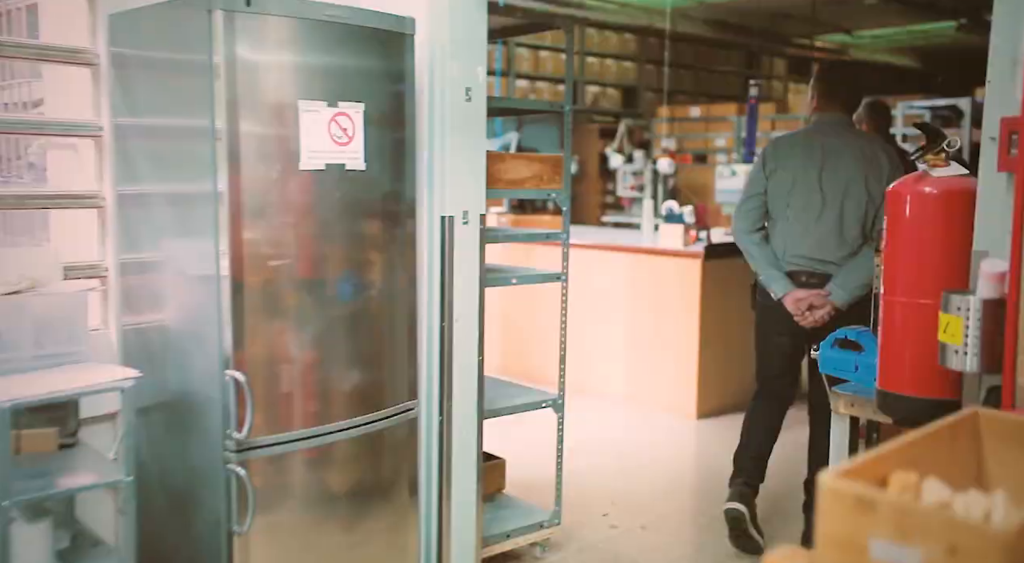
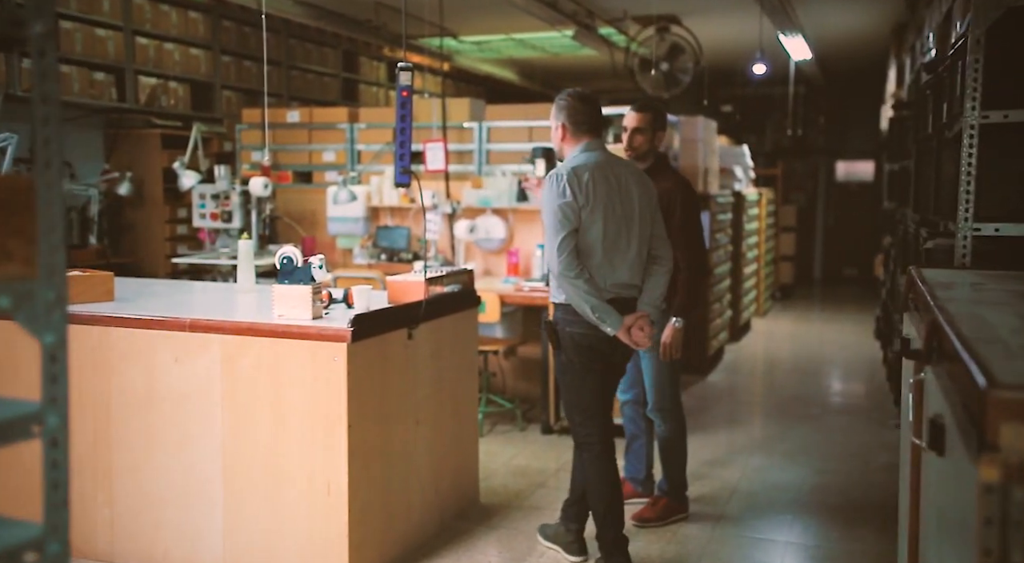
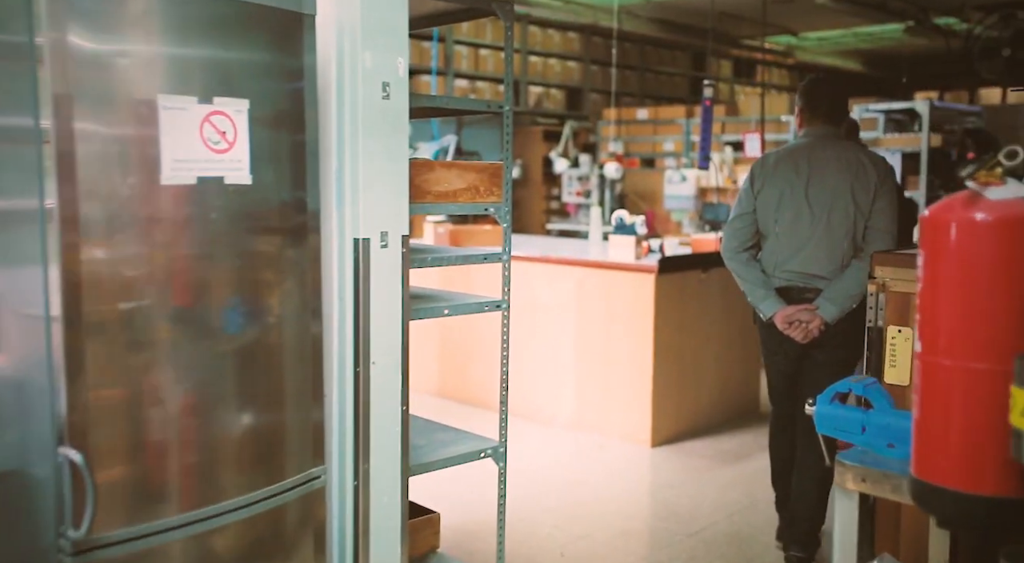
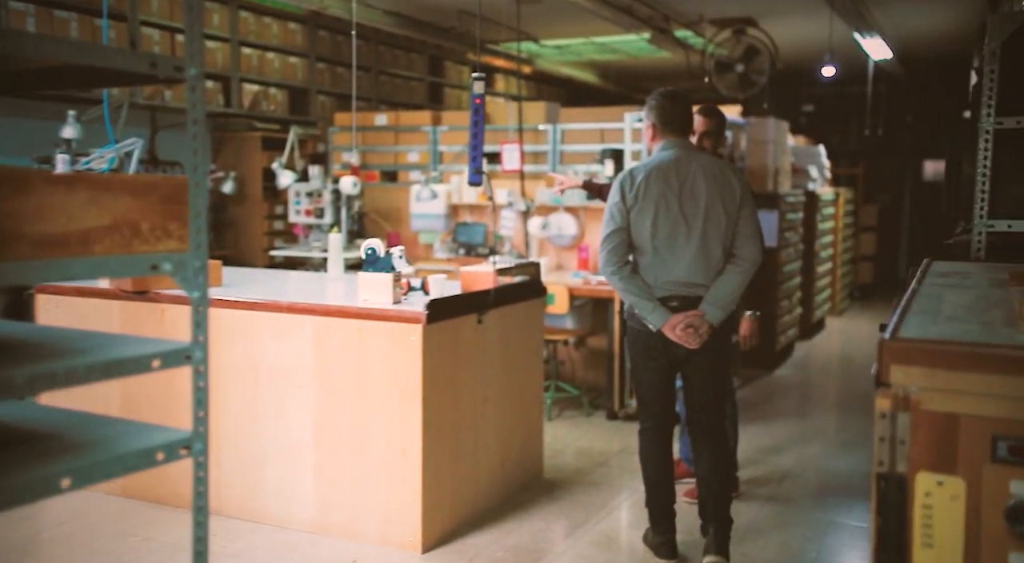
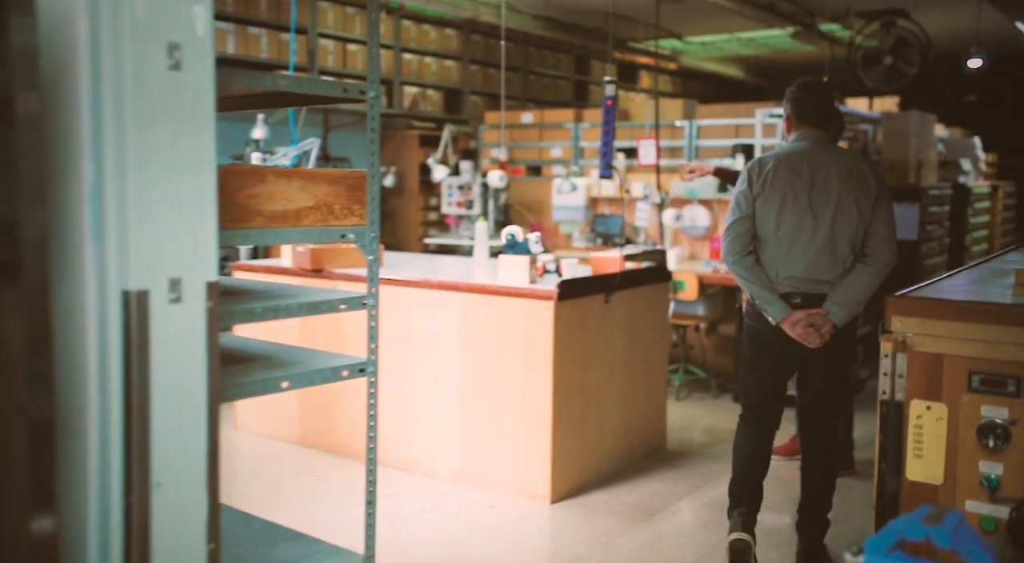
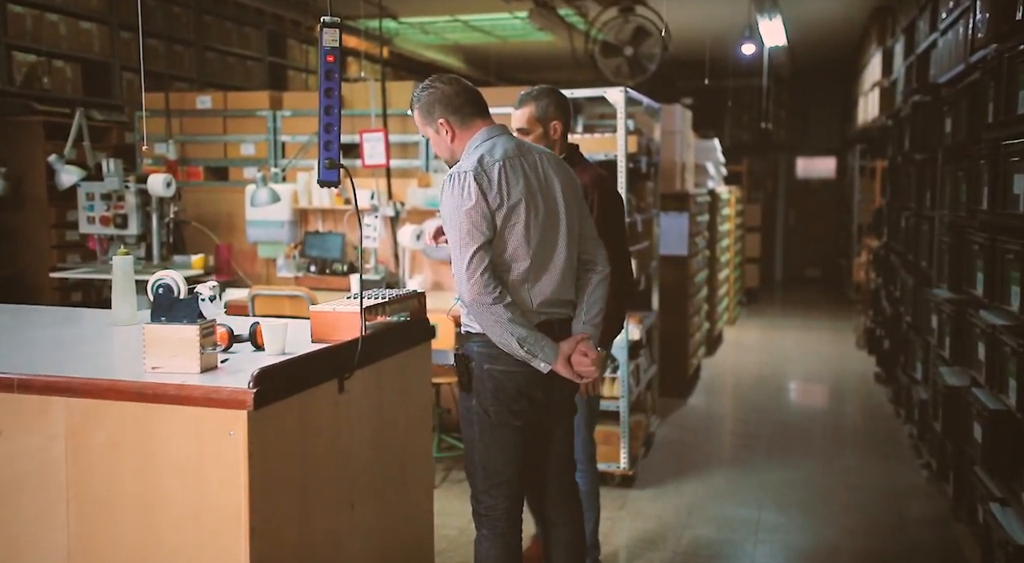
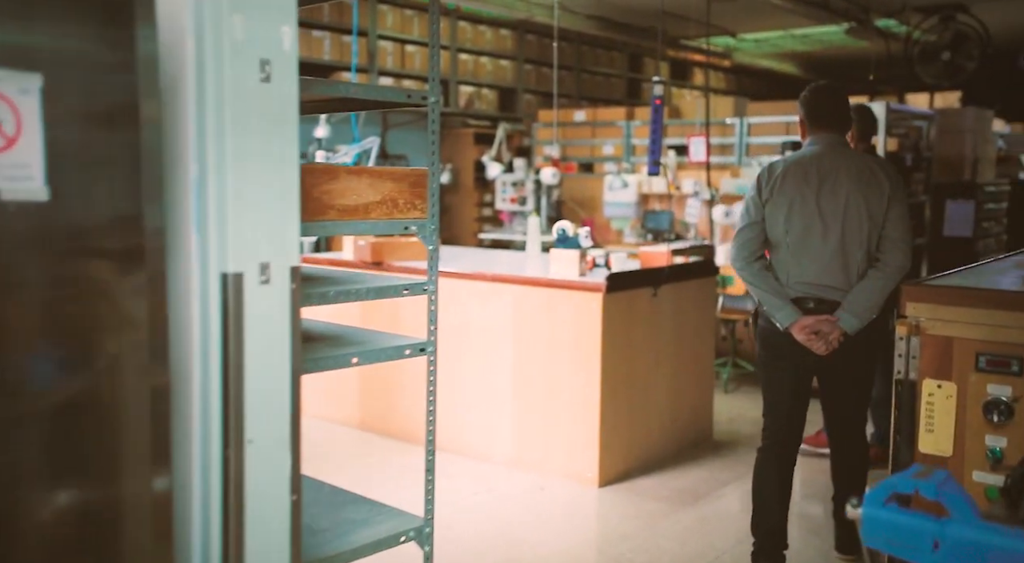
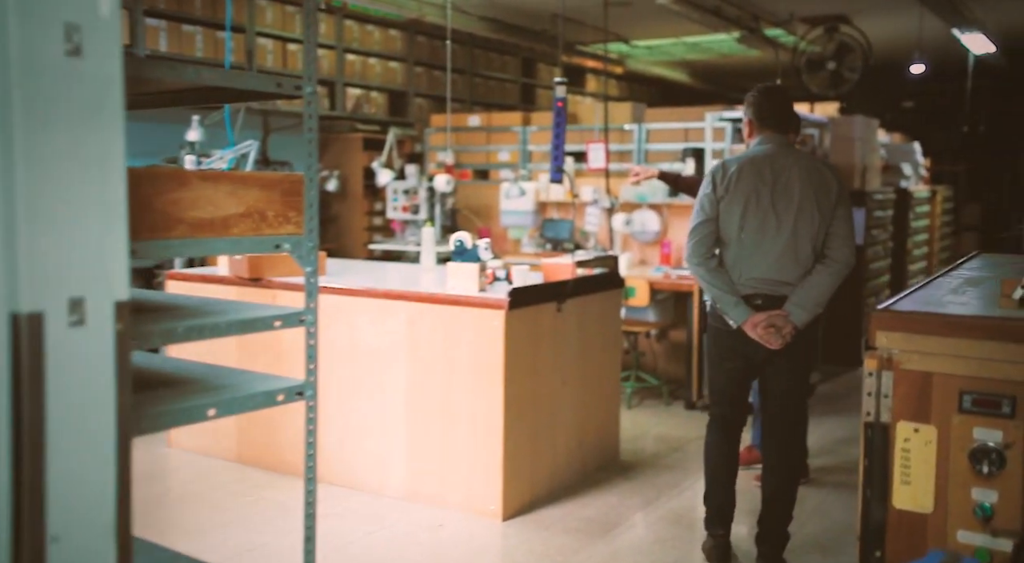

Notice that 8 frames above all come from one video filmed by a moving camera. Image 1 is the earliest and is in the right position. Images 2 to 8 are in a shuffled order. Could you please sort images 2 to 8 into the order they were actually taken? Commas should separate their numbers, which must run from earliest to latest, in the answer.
3, 7, 5, 8, 4, 2, 6
